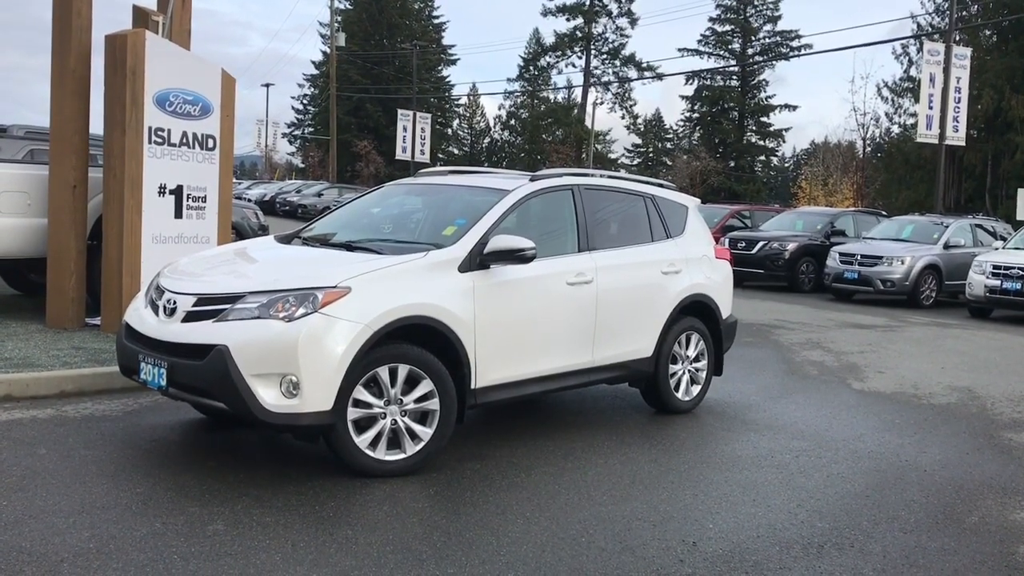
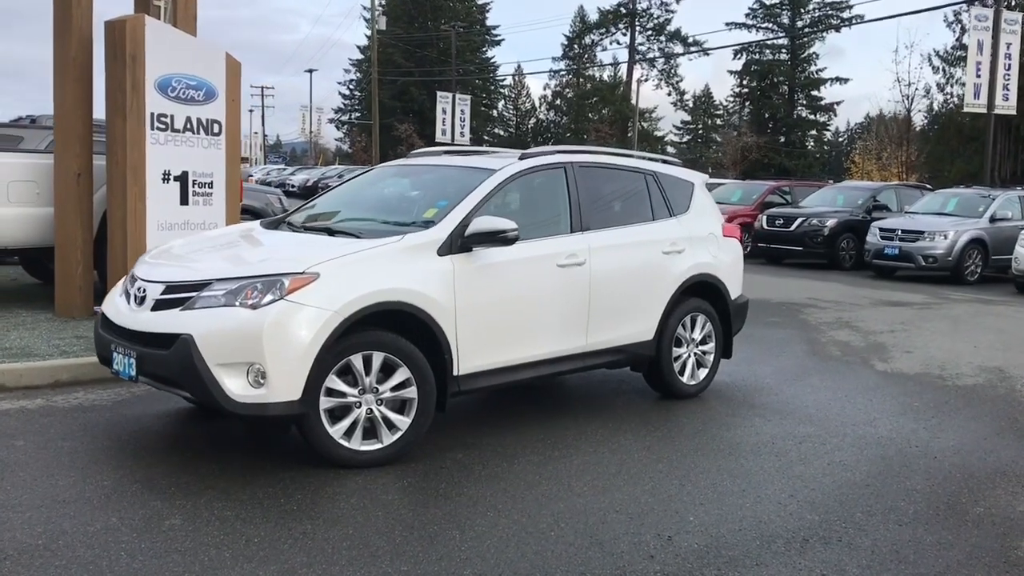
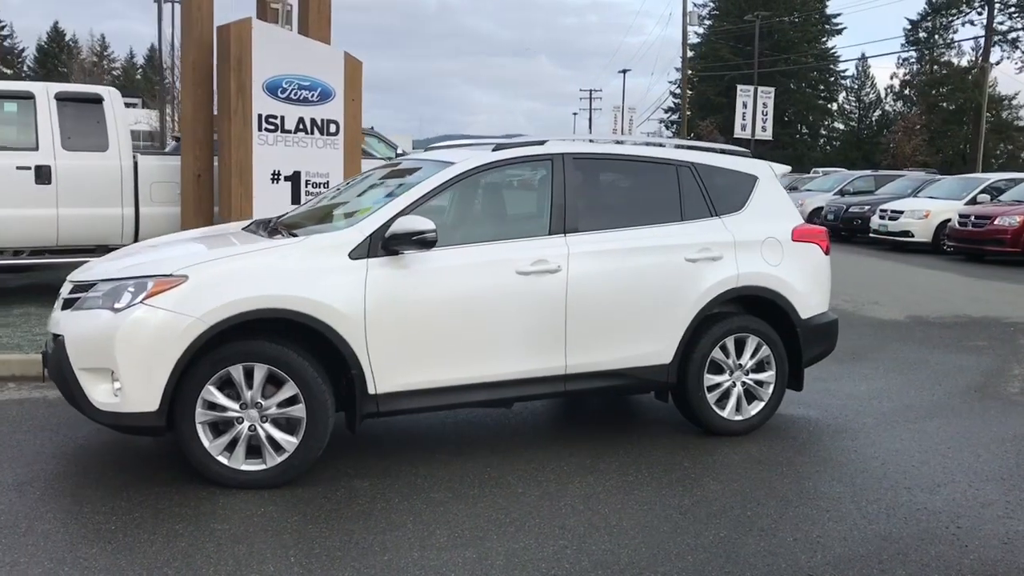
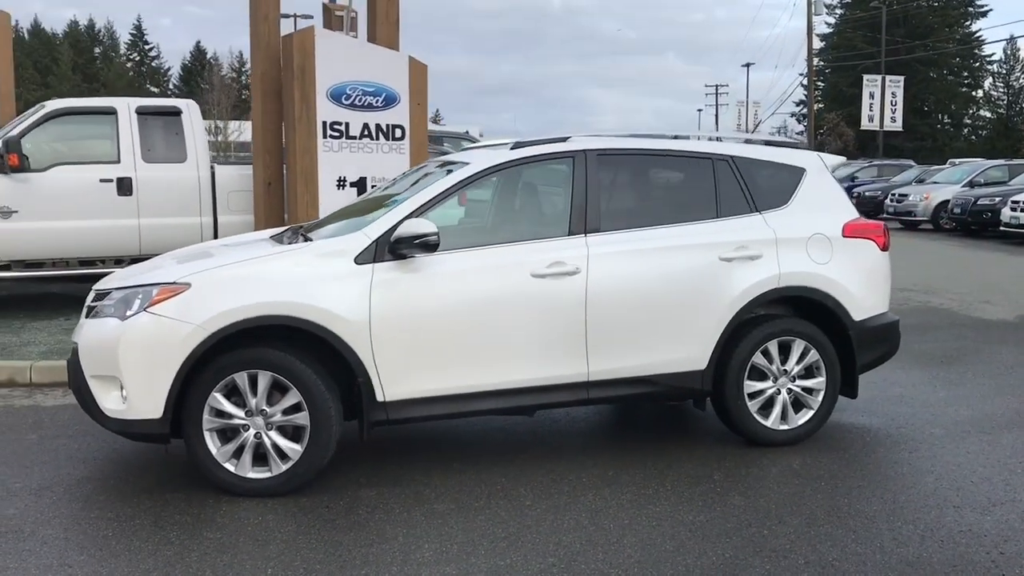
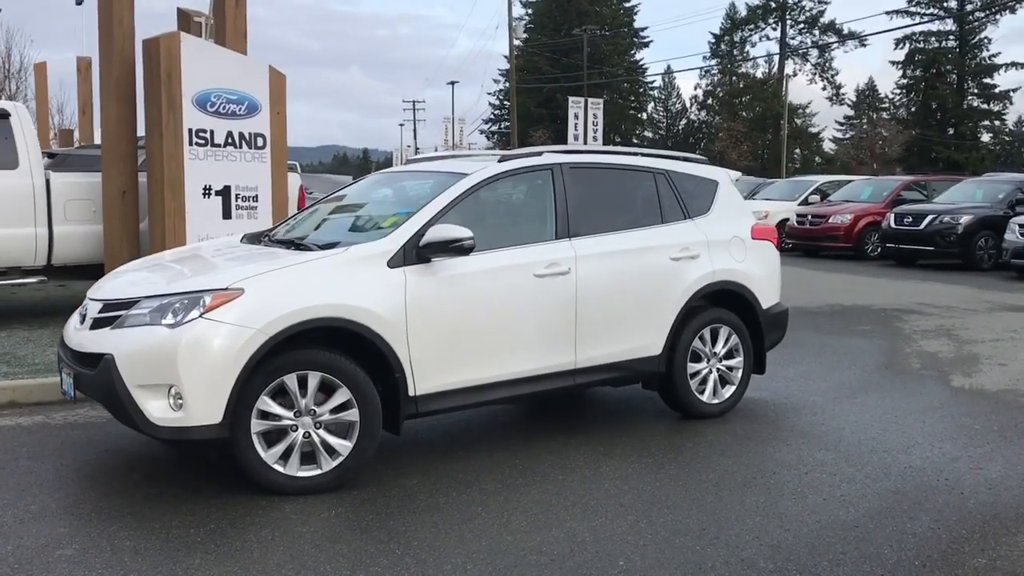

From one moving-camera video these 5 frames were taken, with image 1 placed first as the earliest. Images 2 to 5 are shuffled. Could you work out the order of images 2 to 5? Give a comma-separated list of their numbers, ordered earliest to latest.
2, 5, 3, 4
